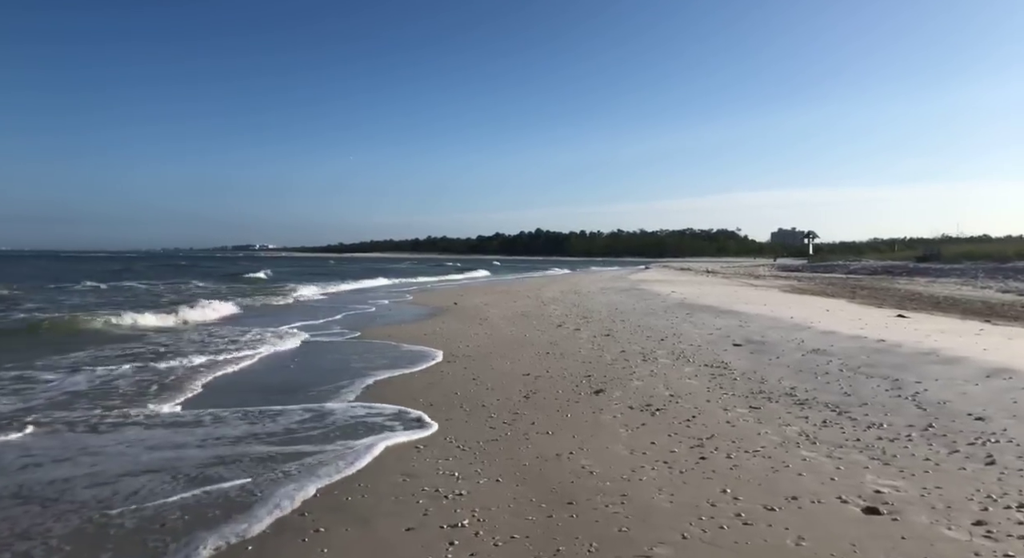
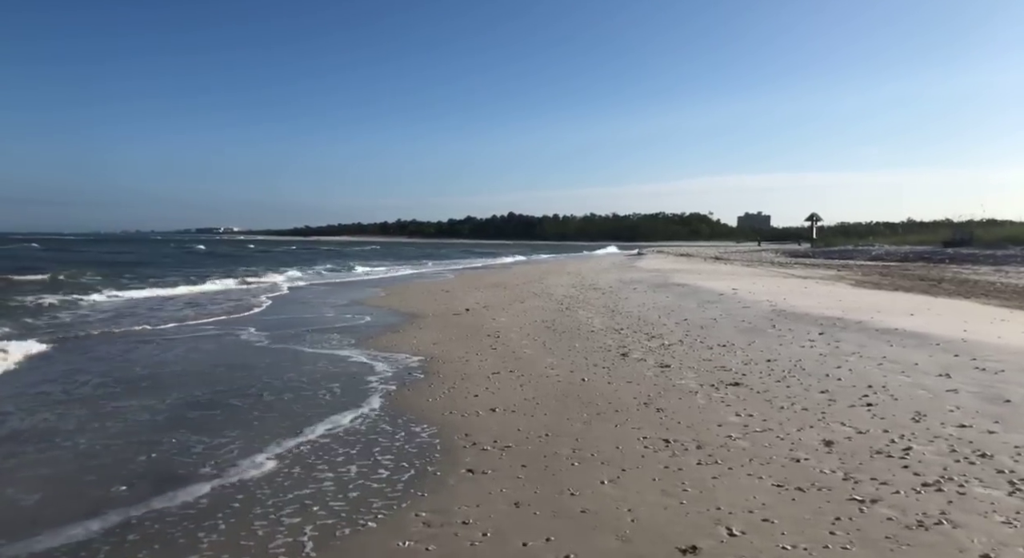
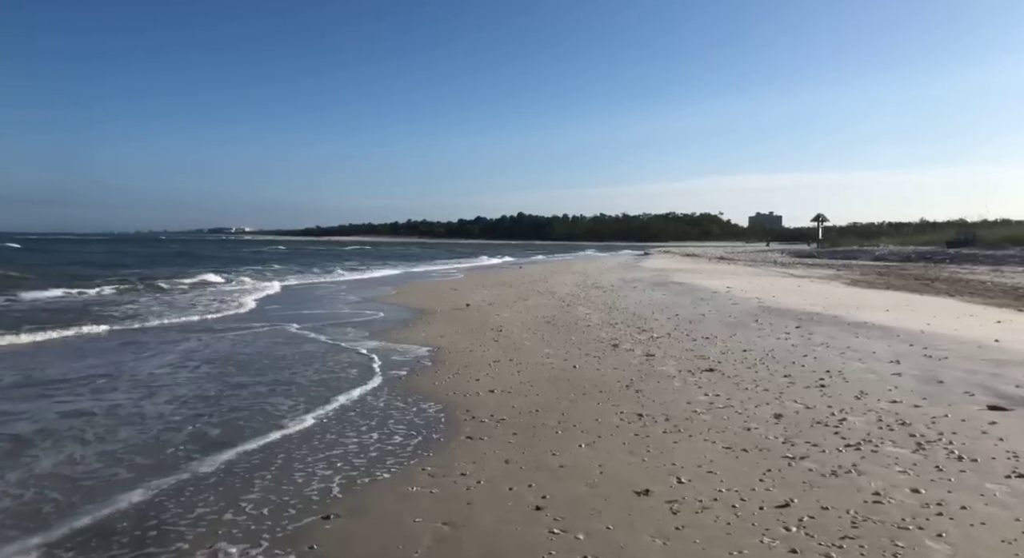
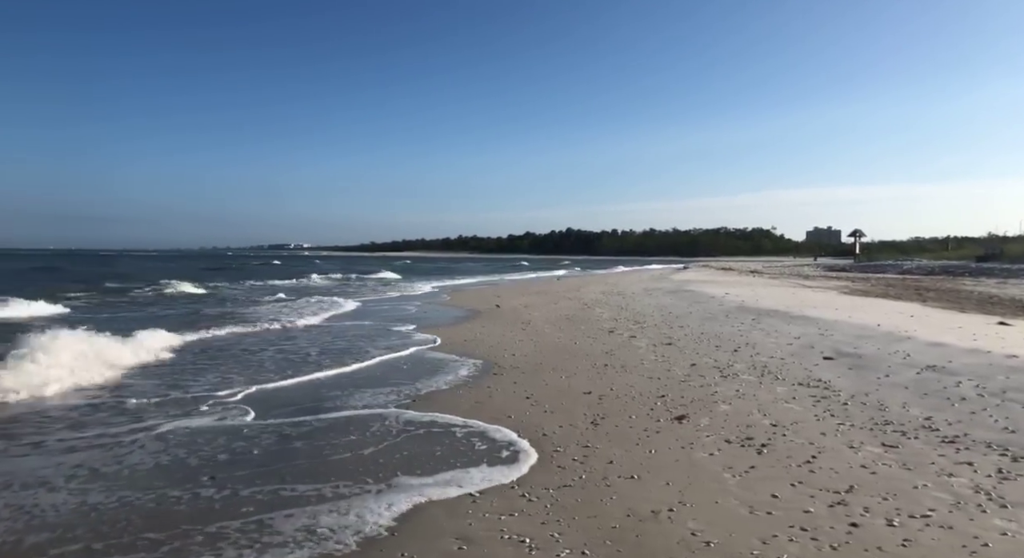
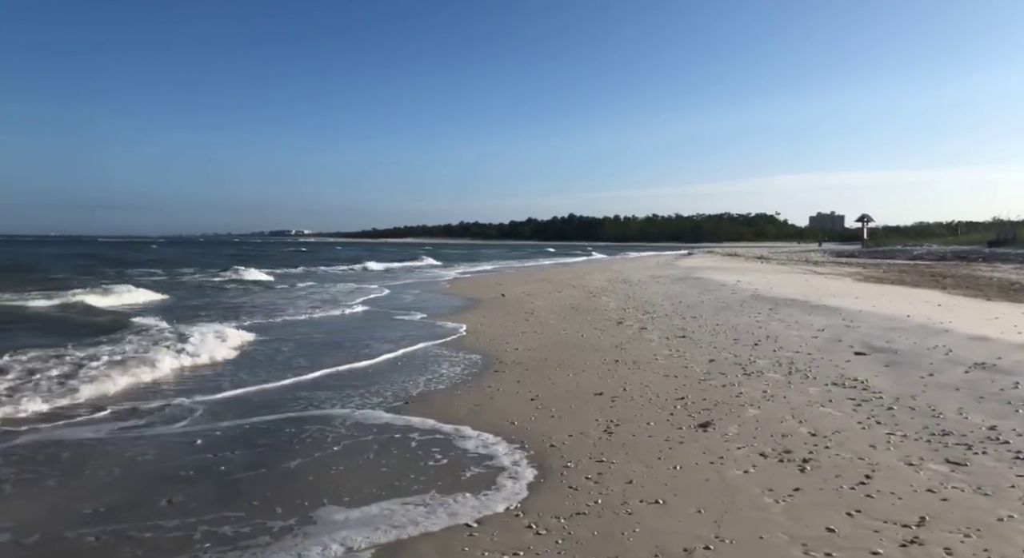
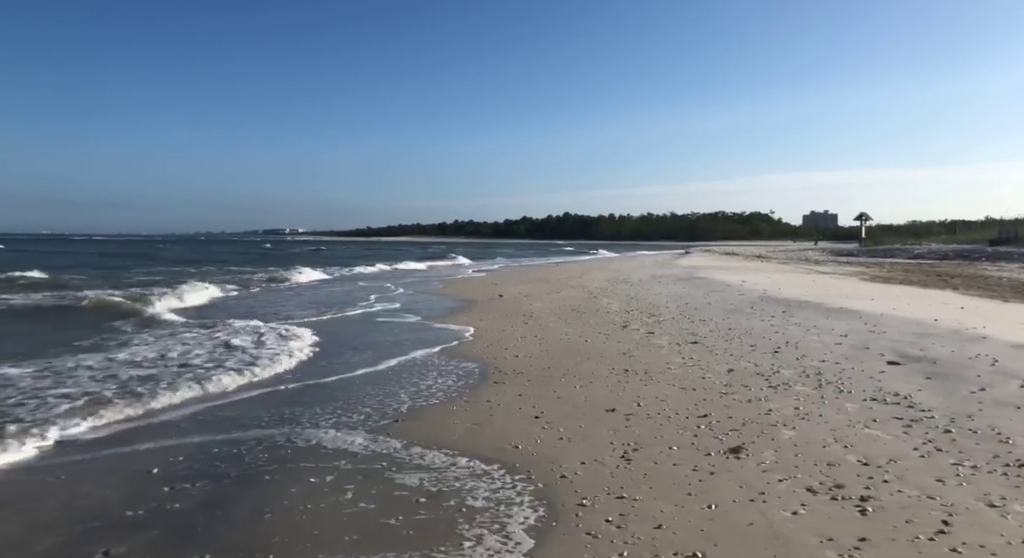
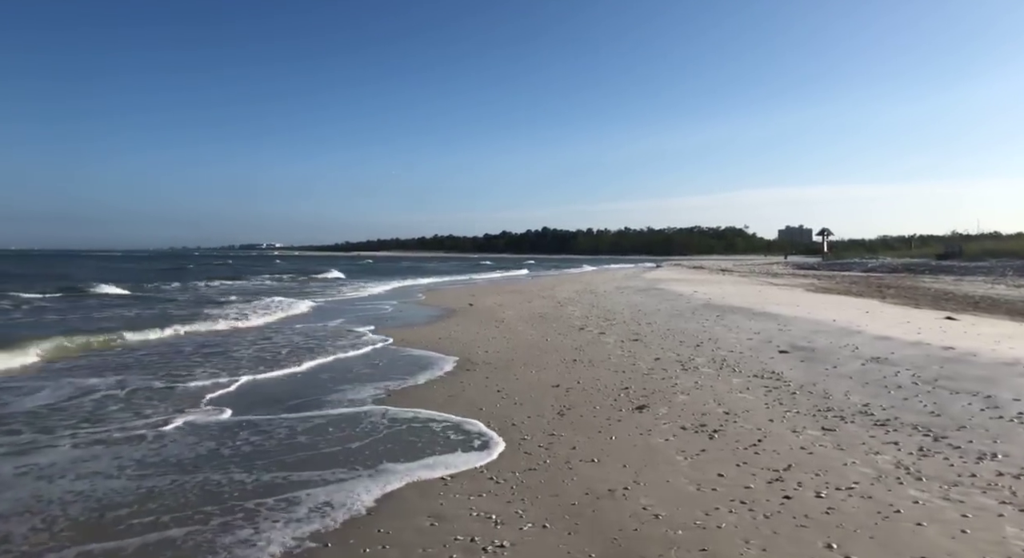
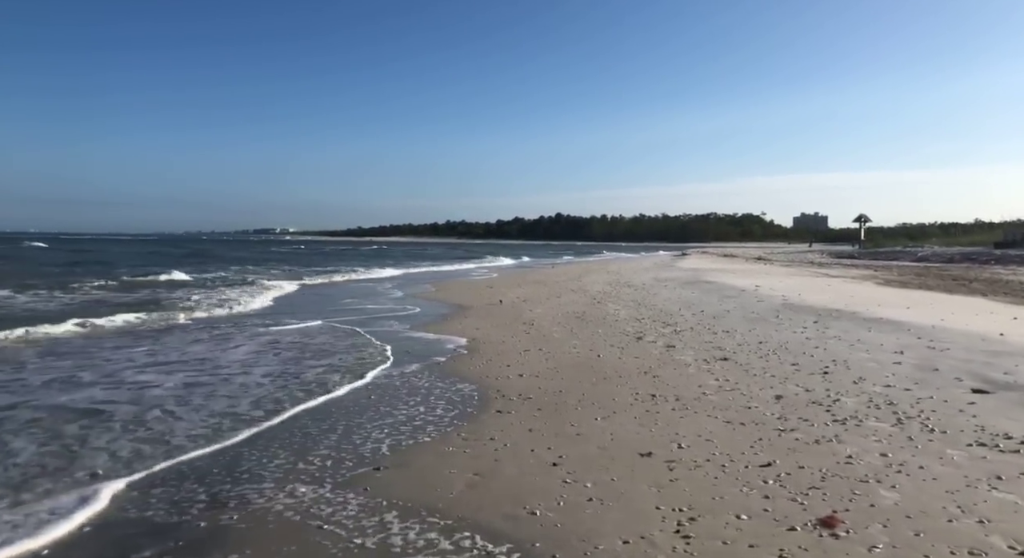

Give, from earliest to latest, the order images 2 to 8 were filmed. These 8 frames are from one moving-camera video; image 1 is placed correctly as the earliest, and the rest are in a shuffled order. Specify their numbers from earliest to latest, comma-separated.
7, 4, 5, 6, 8, 3, 2
